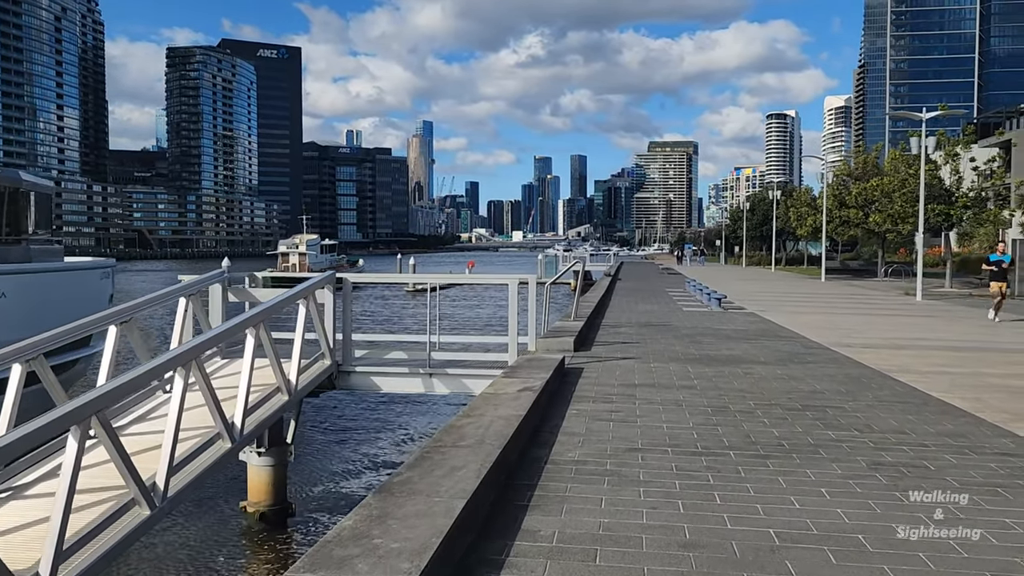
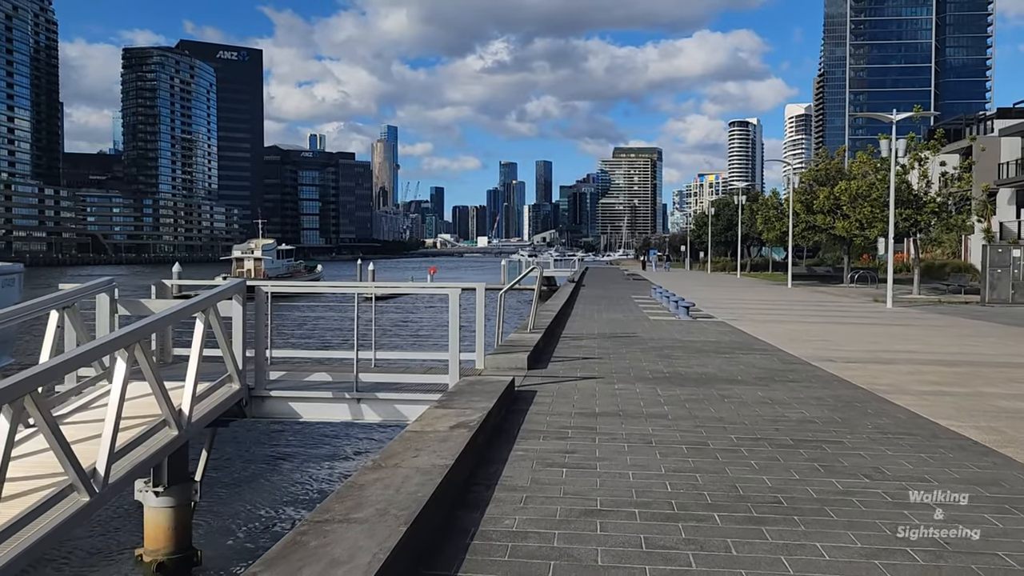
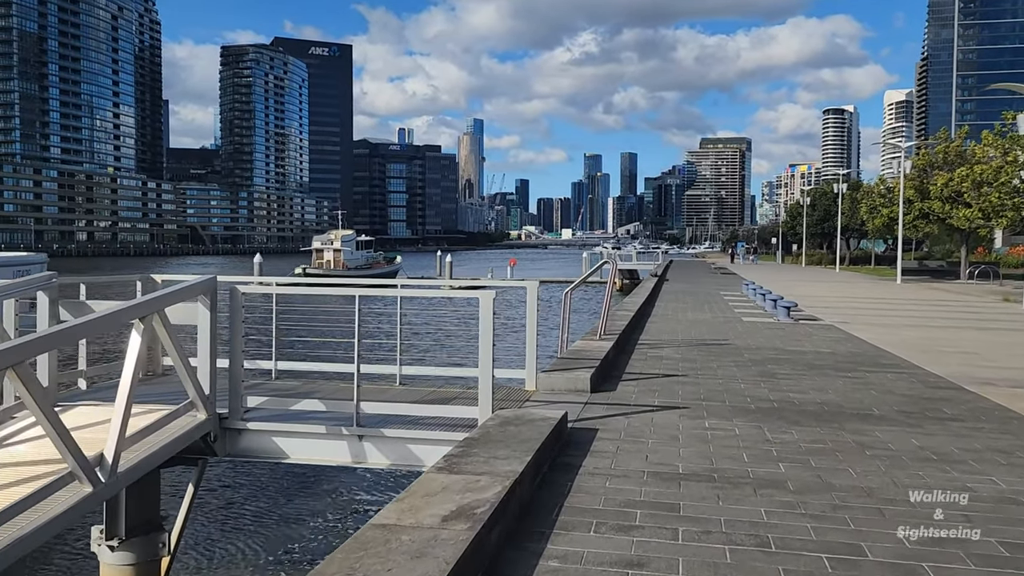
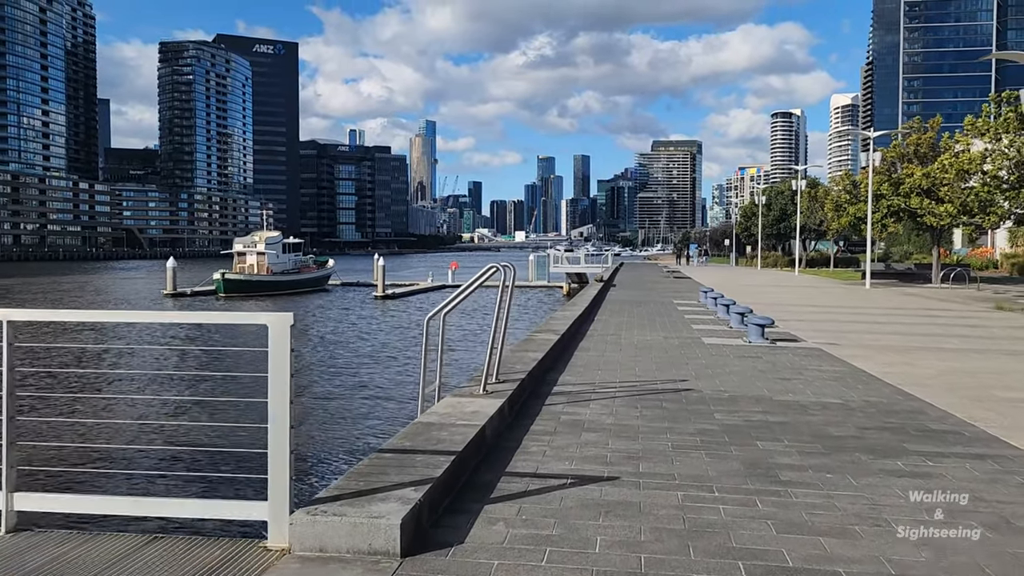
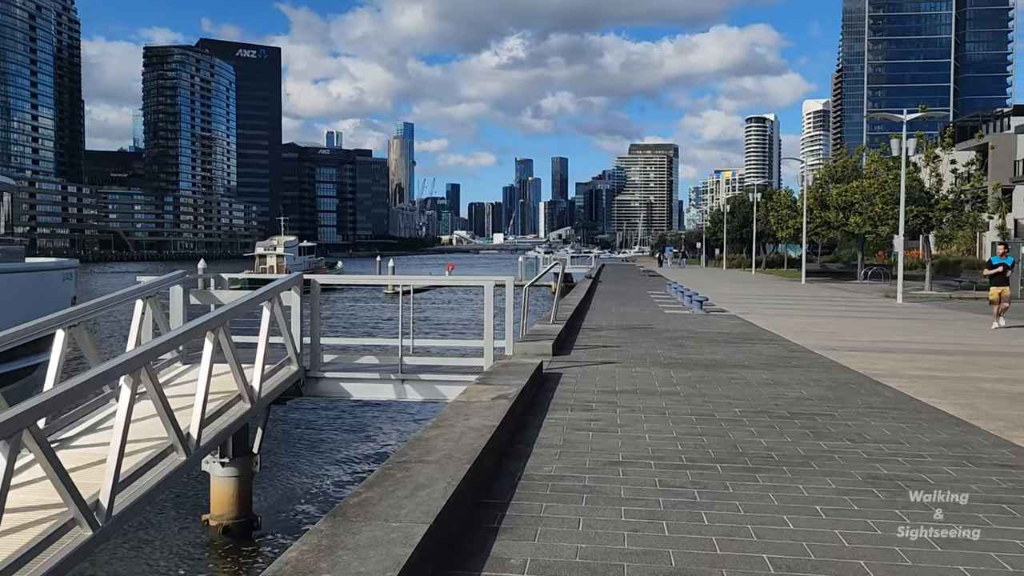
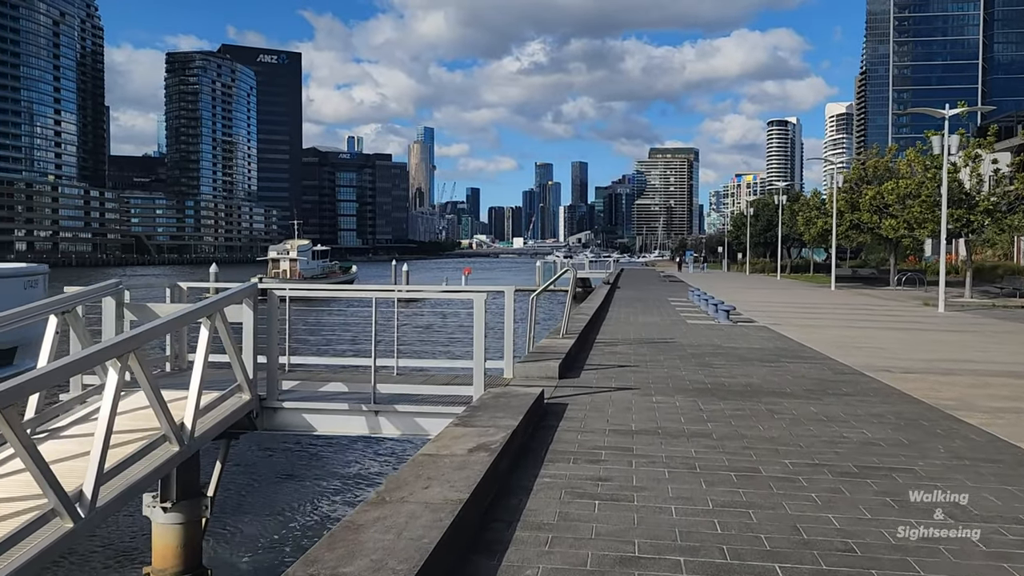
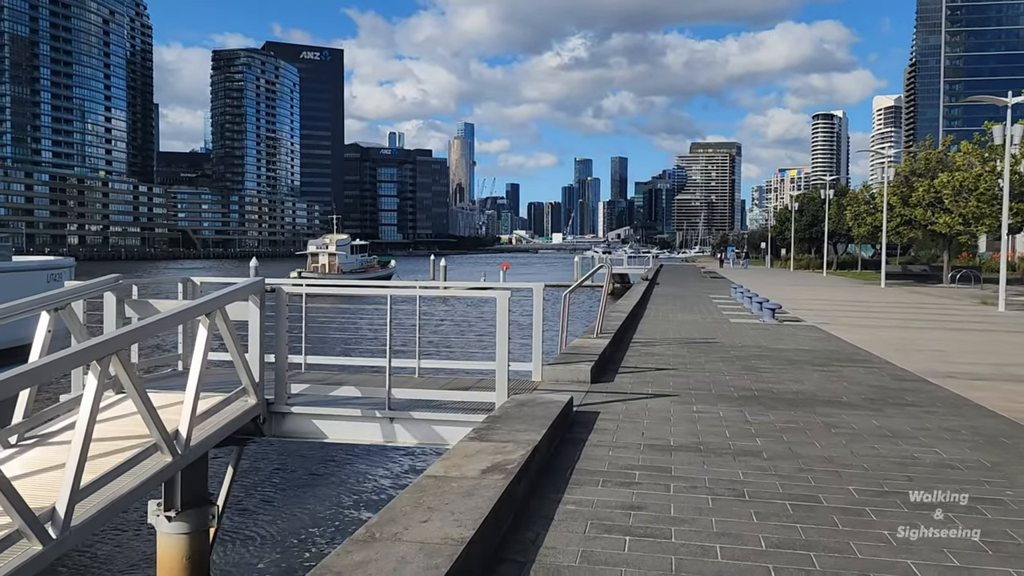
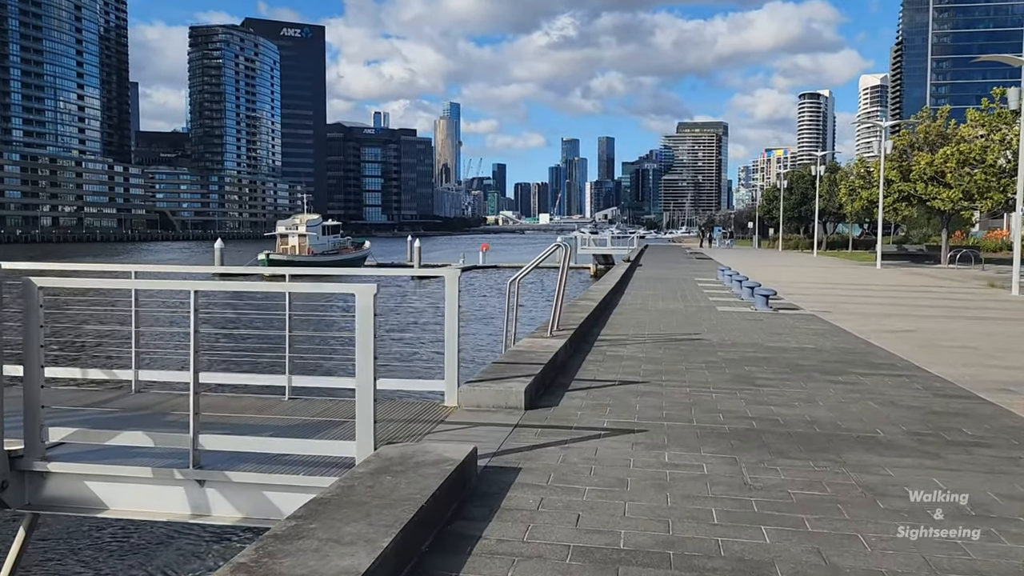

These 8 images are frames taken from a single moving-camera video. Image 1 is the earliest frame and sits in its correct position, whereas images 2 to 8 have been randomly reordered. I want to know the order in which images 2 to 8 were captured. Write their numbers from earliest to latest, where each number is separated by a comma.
5, 2, 6, 7, 3, 8, 4
